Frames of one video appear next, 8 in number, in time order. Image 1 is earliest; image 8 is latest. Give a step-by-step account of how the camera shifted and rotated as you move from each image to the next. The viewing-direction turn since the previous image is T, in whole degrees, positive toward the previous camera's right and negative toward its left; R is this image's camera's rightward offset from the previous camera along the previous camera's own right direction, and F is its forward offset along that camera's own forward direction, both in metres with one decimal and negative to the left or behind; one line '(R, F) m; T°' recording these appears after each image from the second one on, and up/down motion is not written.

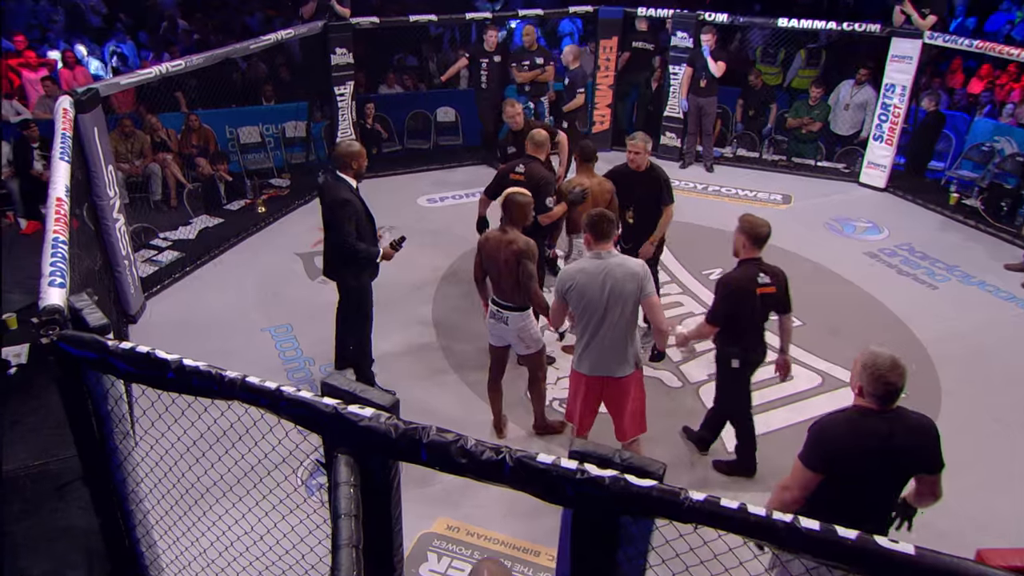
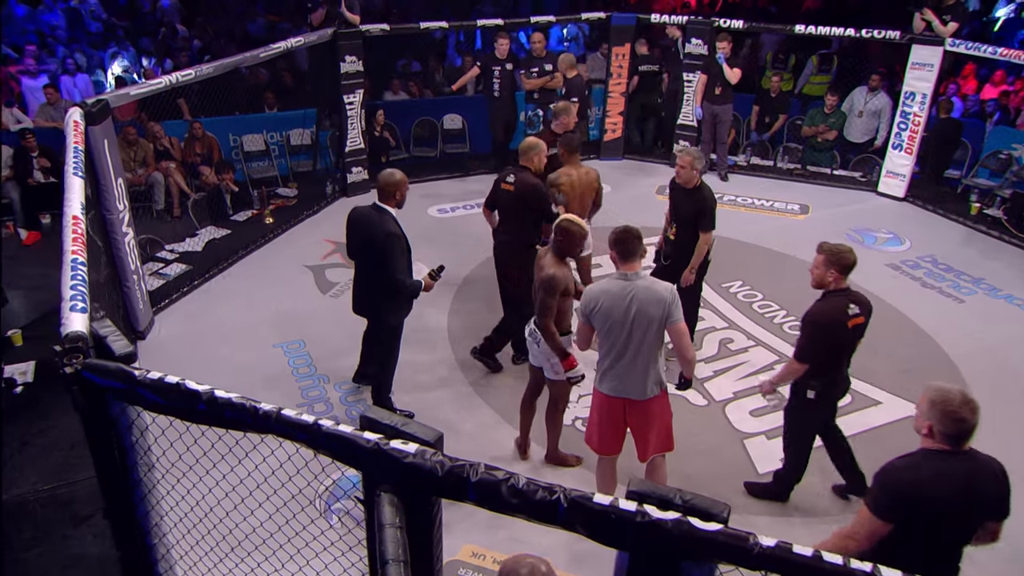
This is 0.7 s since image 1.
(-0.2, +0.2) m; 0°
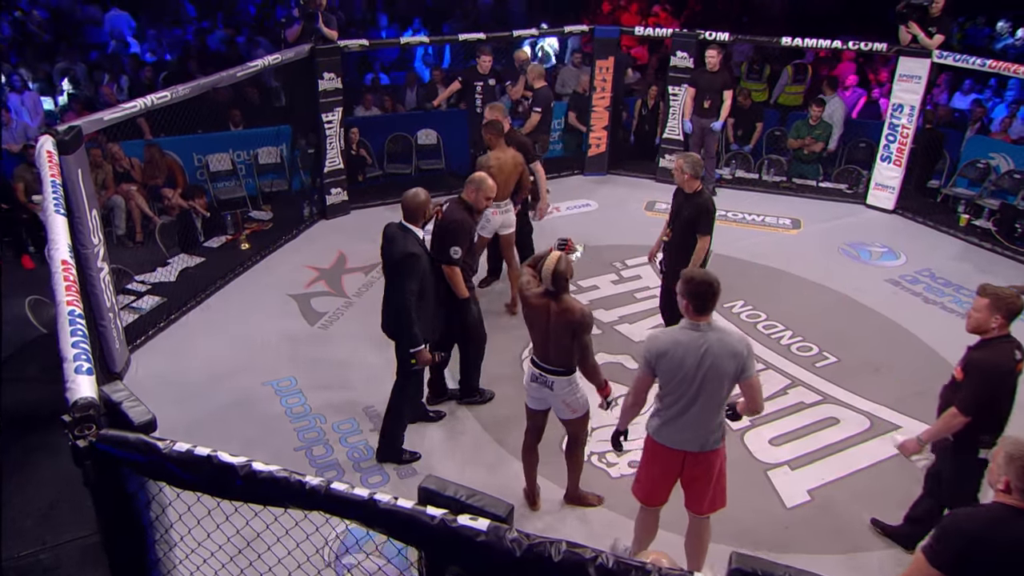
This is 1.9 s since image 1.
(-0.4, +0.3) m; +4°
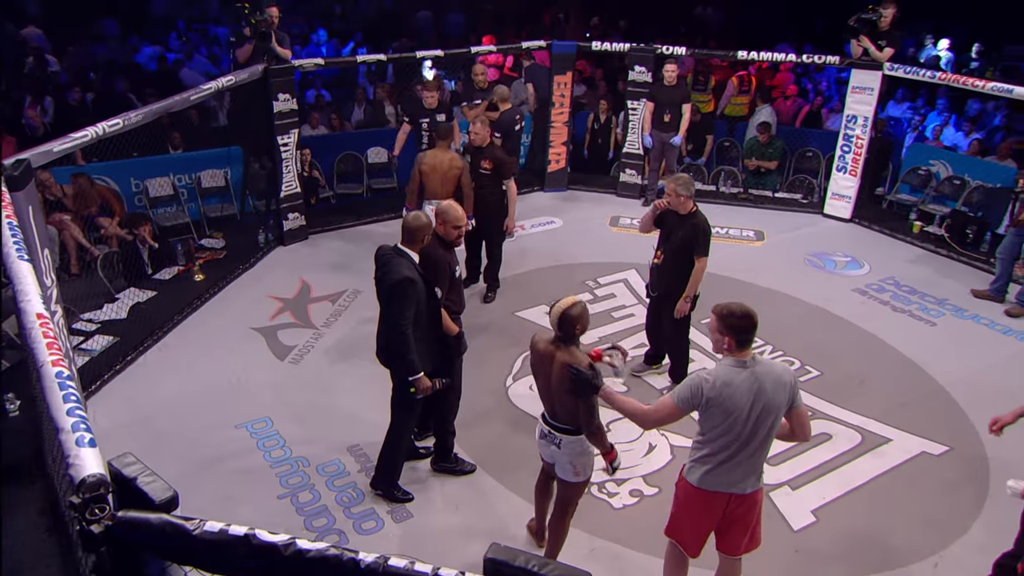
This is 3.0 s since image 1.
(-0.5, +0.2) m; +5°
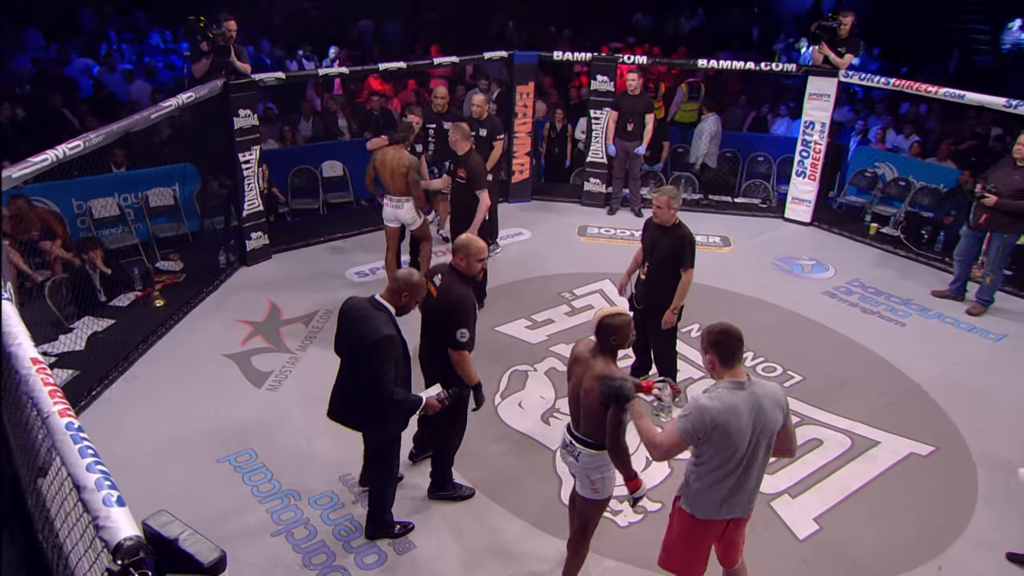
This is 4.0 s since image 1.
(-0.5, +0.1) m; +5°
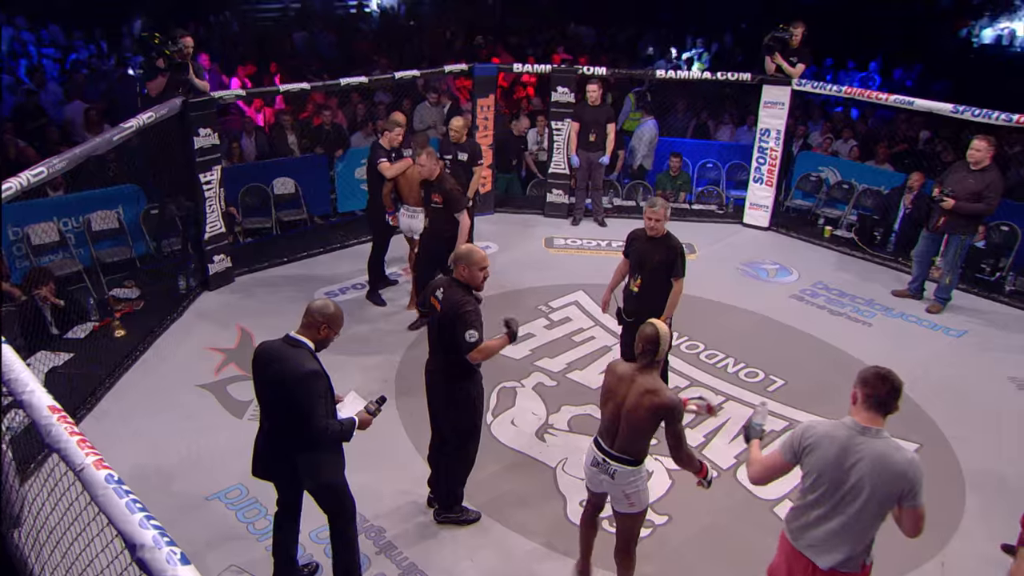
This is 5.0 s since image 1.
(-0.5, +0.1) m; +6°
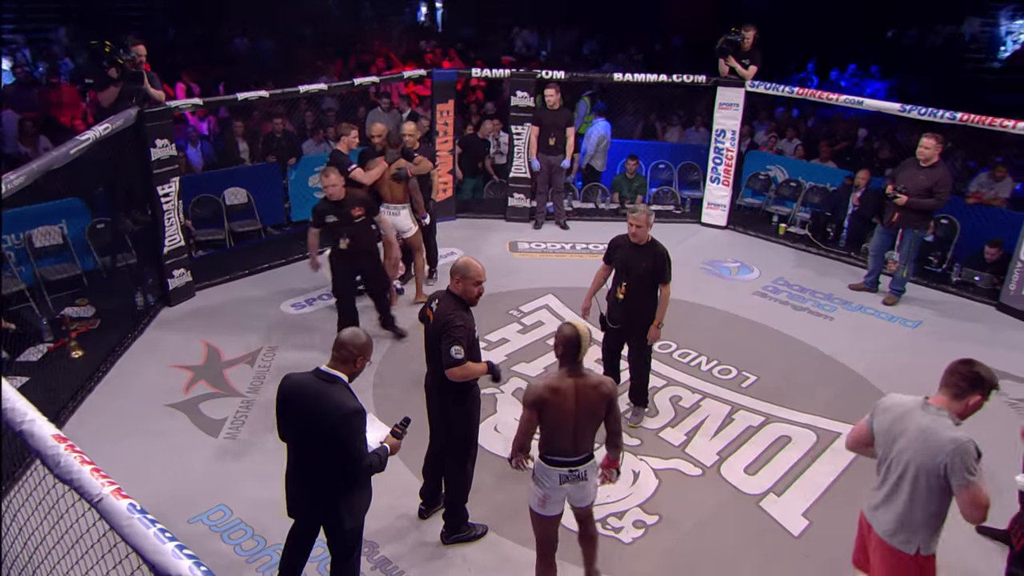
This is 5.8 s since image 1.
(-0.4, +0.1) m; +5°
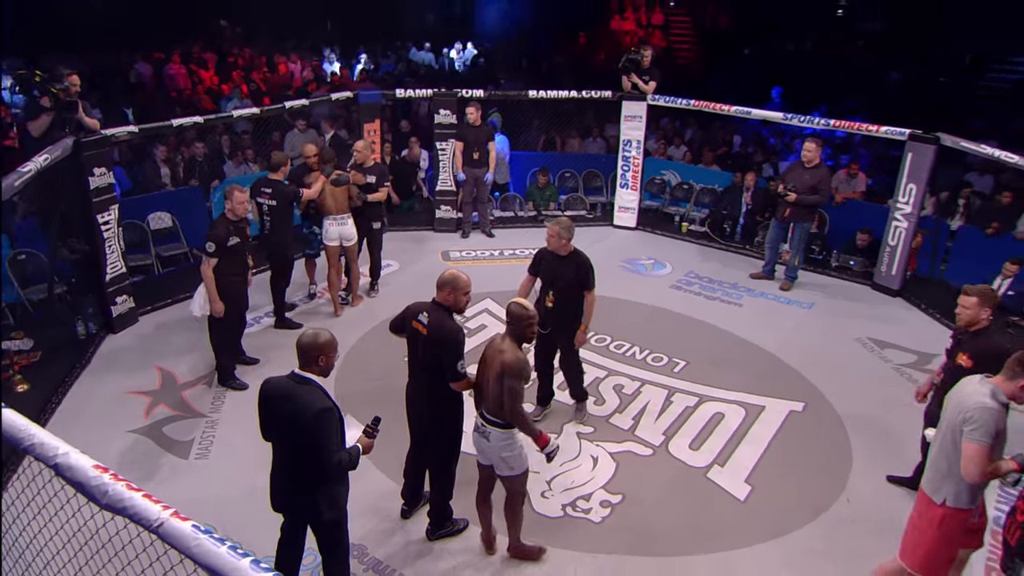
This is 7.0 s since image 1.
(-0.7, -0.4) m; +9°
